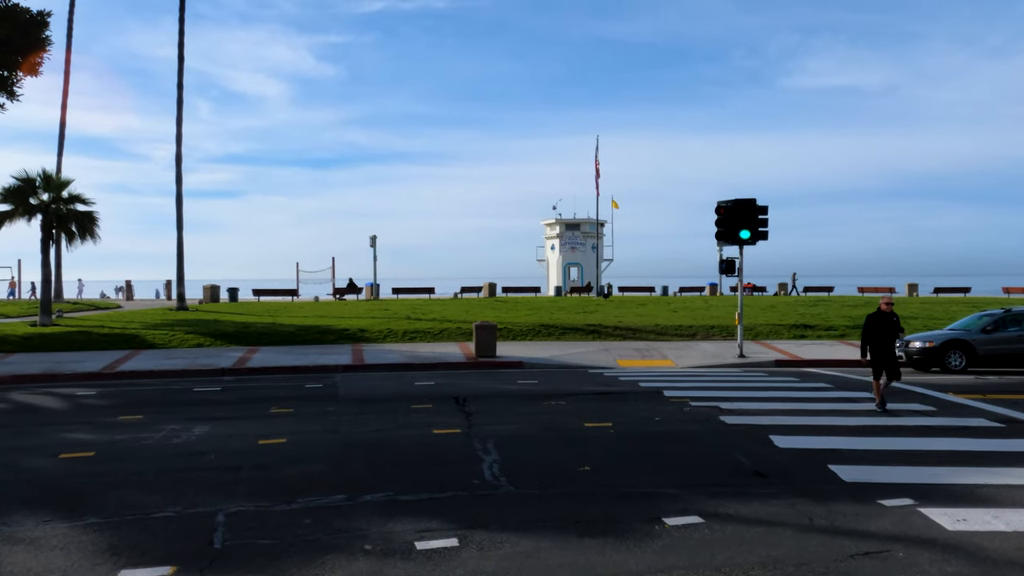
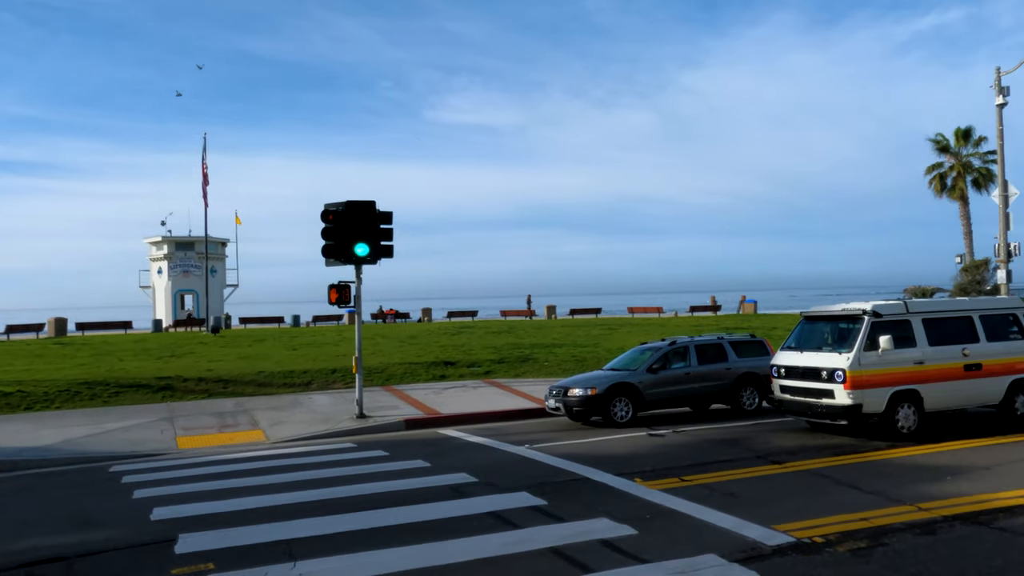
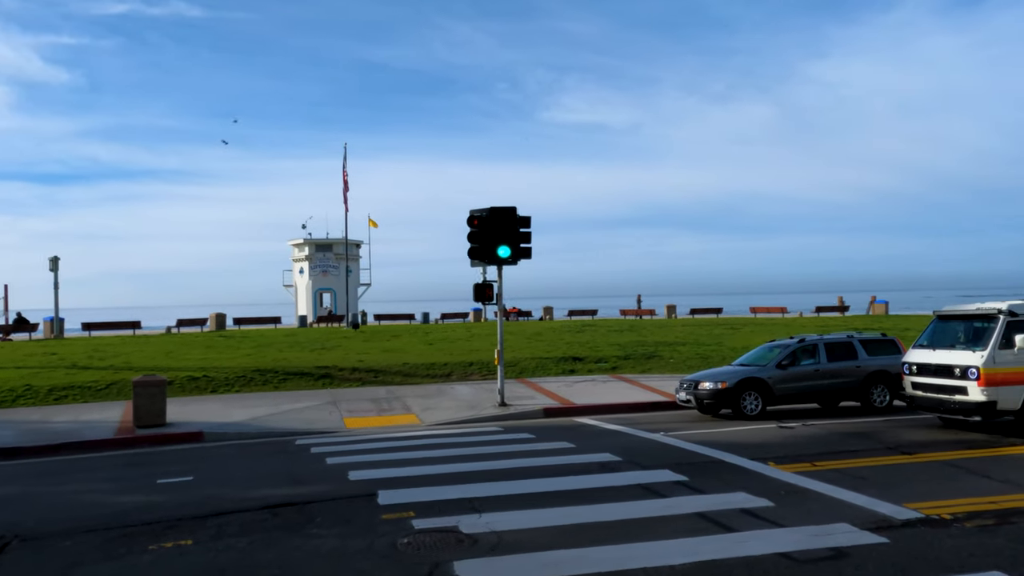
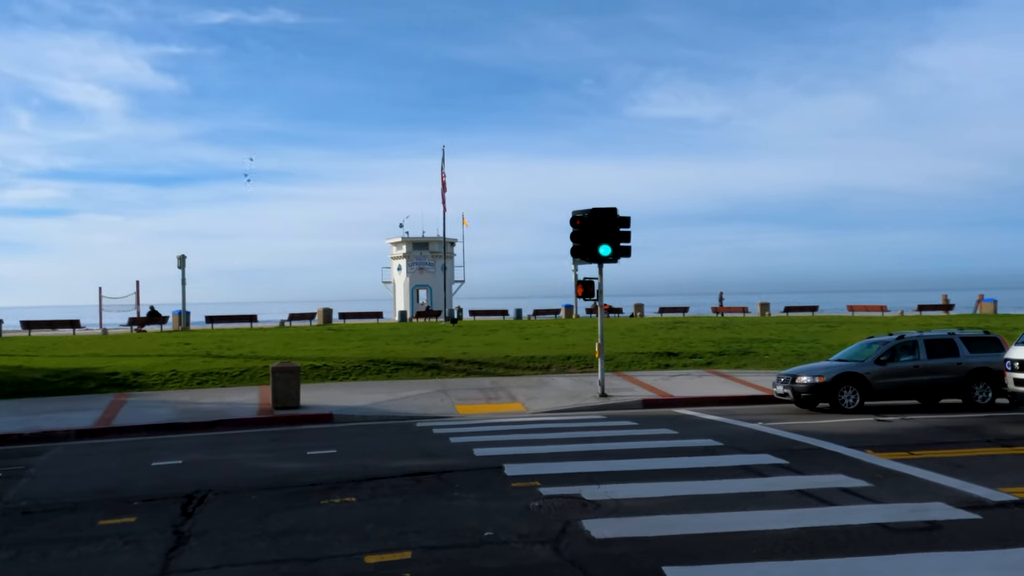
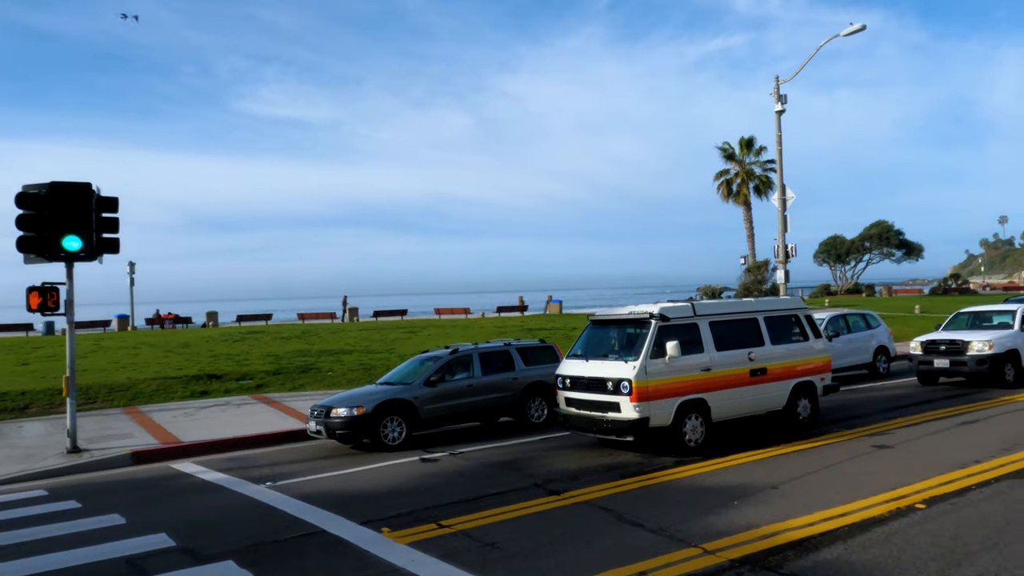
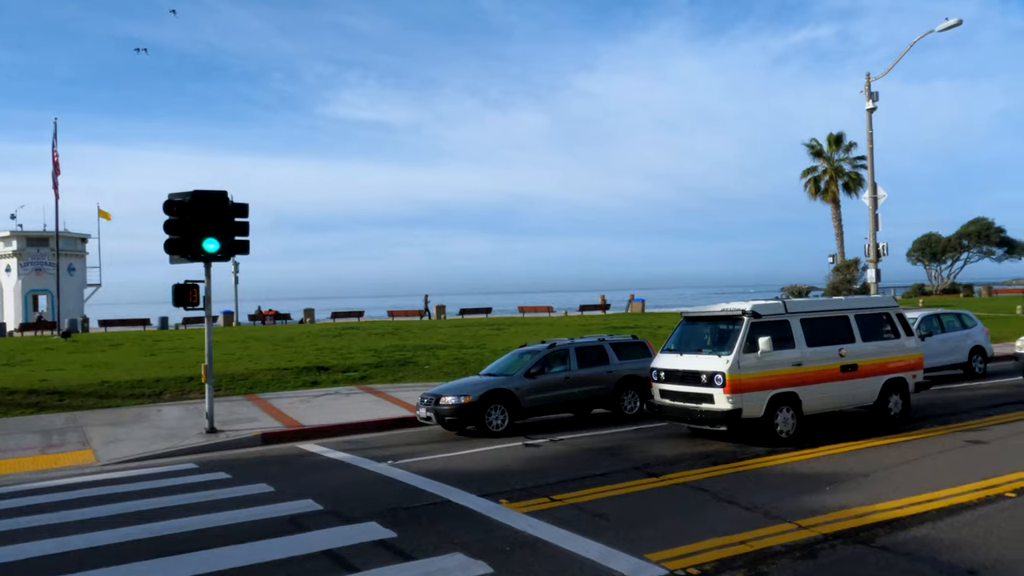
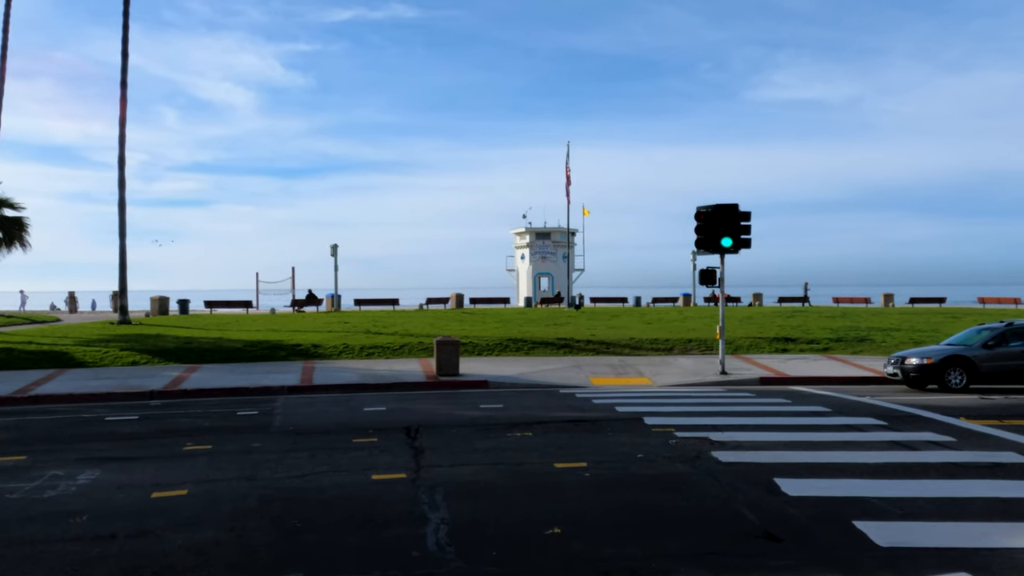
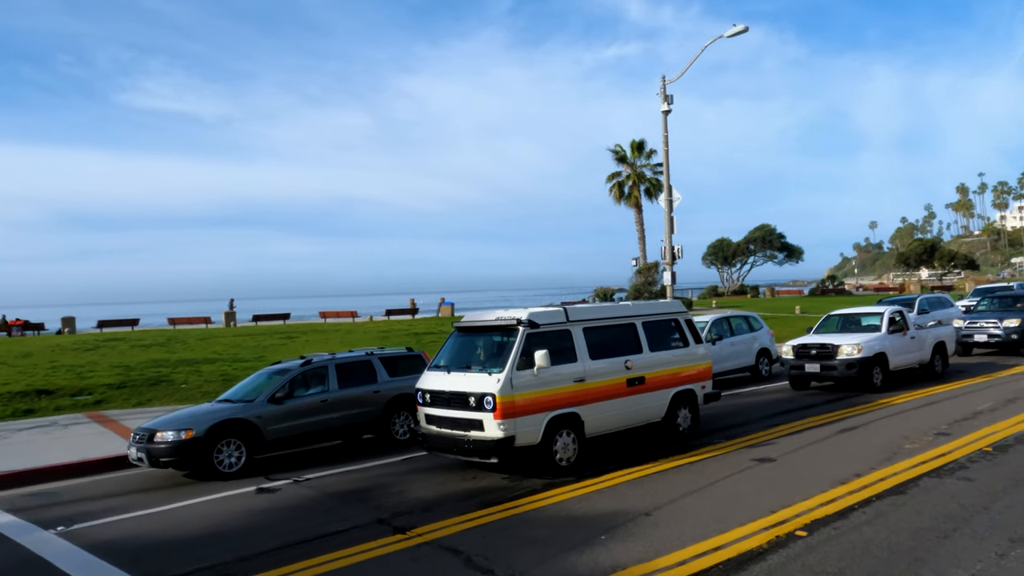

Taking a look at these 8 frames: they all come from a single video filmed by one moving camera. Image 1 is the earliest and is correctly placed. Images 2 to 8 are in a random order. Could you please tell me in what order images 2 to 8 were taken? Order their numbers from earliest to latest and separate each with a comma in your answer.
7, 4, 3, 2, 6, 5, 8
